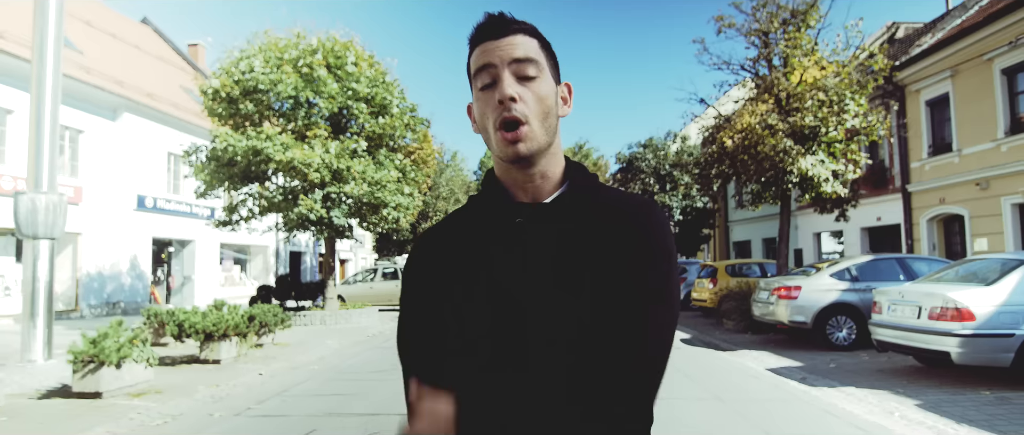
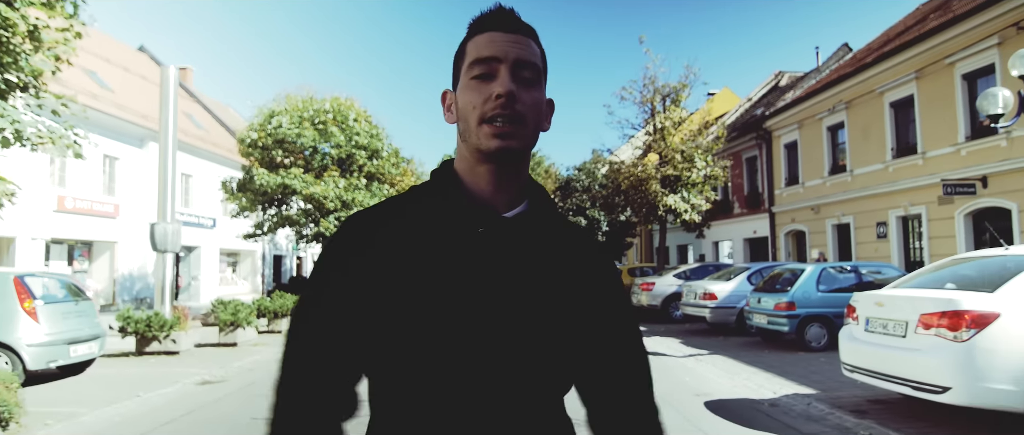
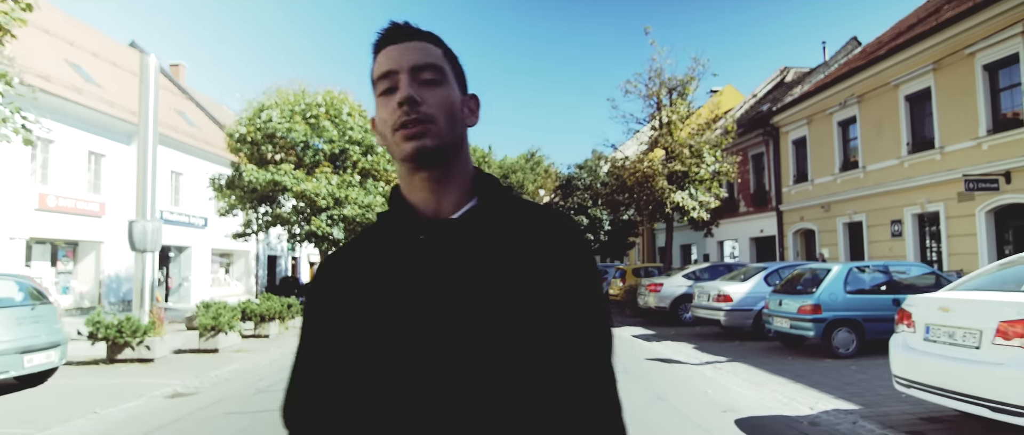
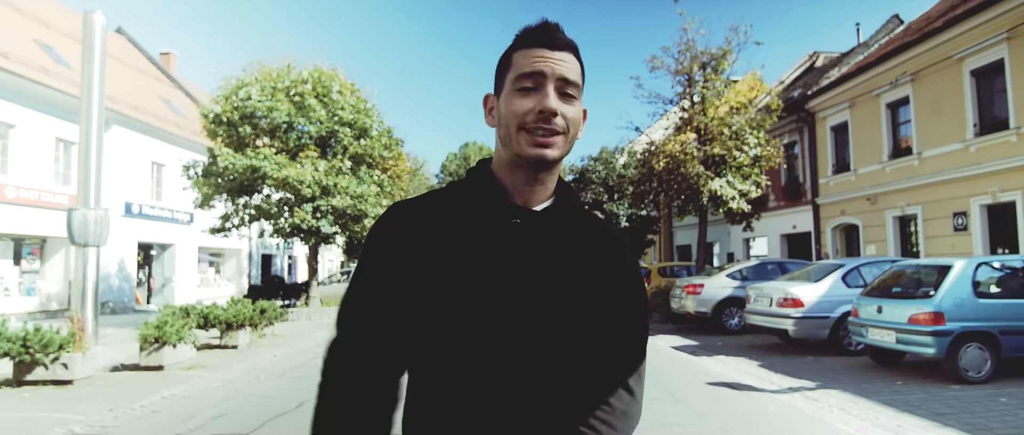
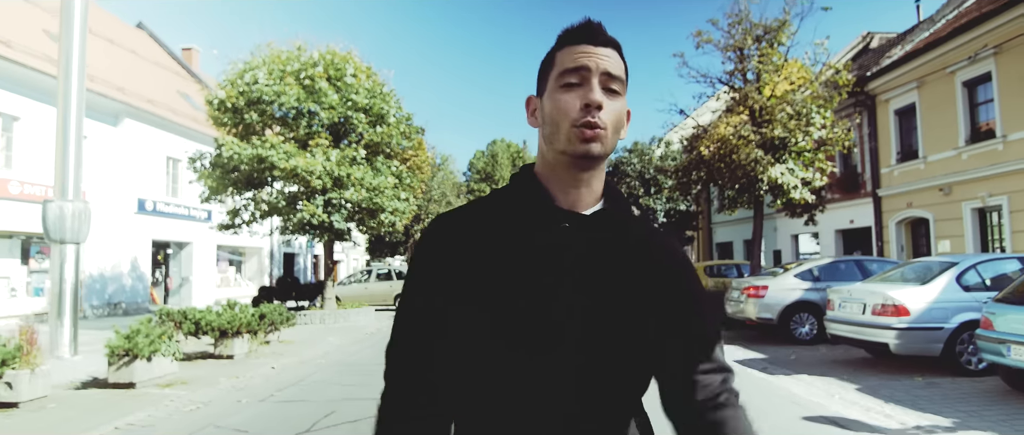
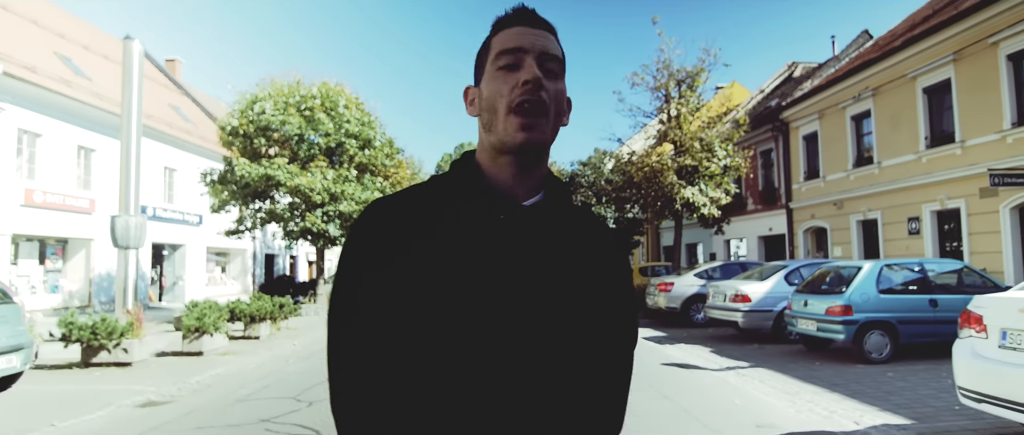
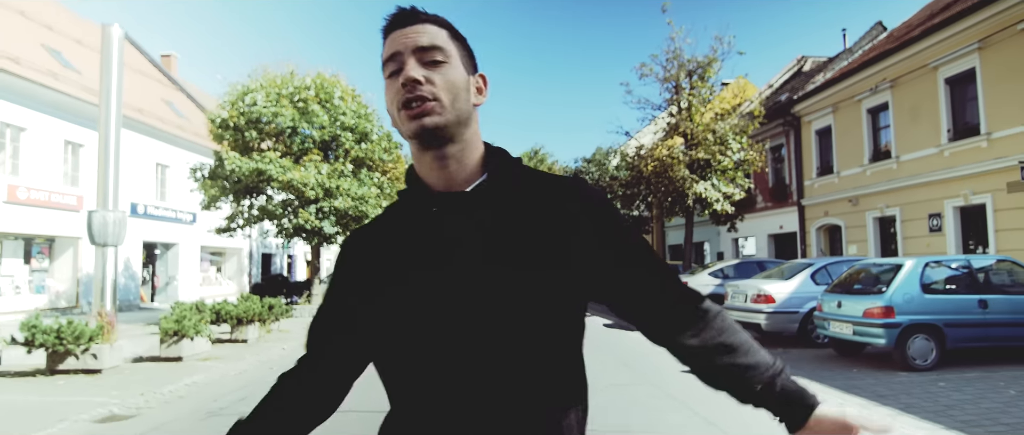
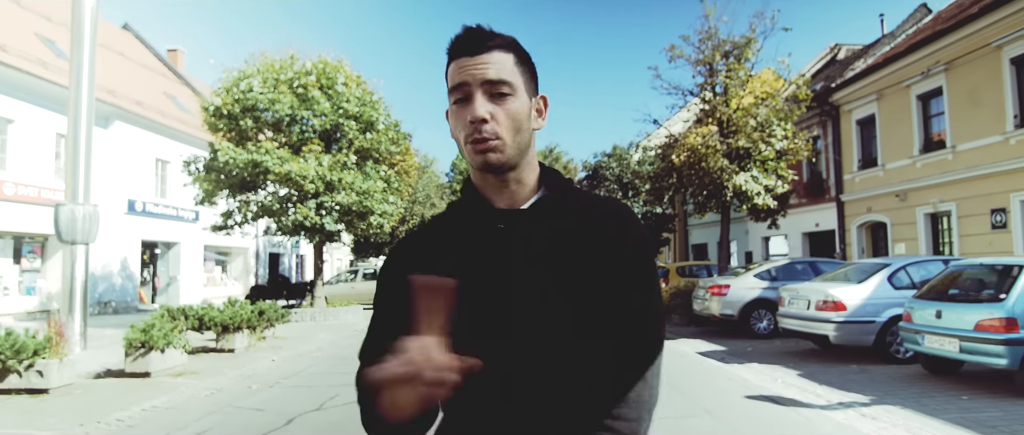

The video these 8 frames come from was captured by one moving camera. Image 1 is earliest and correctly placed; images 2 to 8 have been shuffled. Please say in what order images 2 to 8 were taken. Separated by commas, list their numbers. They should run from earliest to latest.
5, 8, 4, 7, 6, 3, 2
